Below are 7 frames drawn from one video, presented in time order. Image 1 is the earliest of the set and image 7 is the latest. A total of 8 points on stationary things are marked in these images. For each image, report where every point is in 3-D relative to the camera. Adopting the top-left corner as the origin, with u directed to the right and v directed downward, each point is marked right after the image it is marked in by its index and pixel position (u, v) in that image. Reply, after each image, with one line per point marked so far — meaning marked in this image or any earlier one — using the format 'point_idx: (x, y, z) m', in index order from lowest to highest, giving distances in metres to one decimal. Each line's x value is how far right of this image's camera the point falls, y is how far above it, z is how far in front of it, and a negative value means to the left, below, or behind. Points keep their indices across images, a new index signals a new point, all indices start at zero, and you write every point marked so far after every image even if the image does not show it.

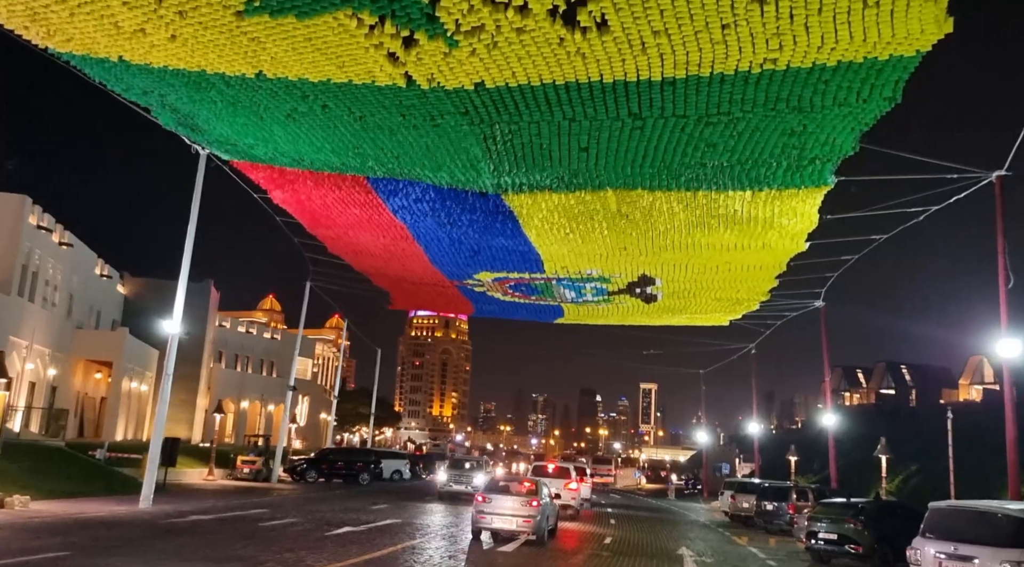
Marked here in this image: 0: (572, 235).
0: (+1.2, +1.0, +16.0) m
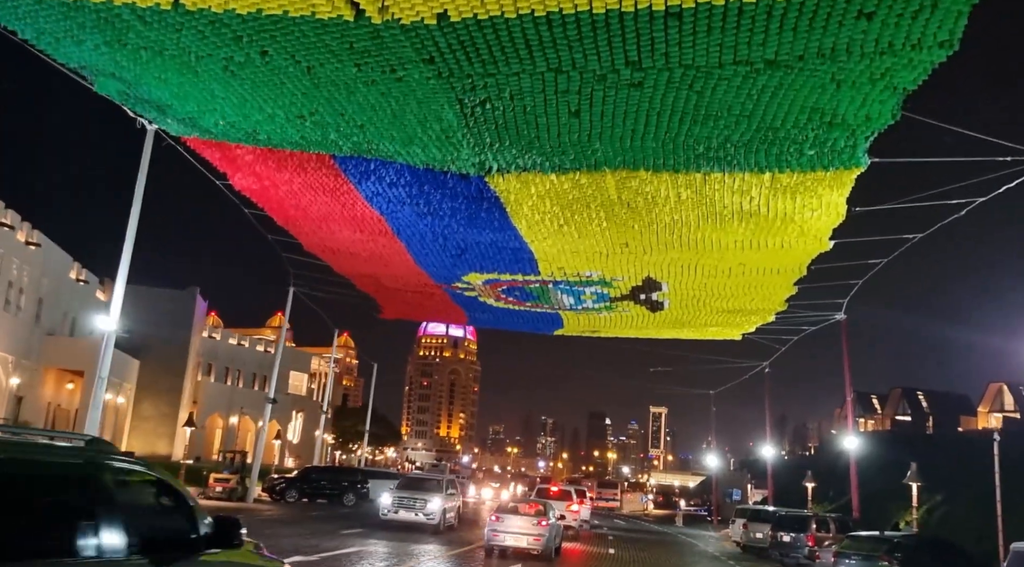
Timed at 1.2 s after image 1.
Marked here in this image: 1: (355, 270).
0: (+1.0, +1.0, +14.3) m
1: (-3.9, +0.3, +19.5) m
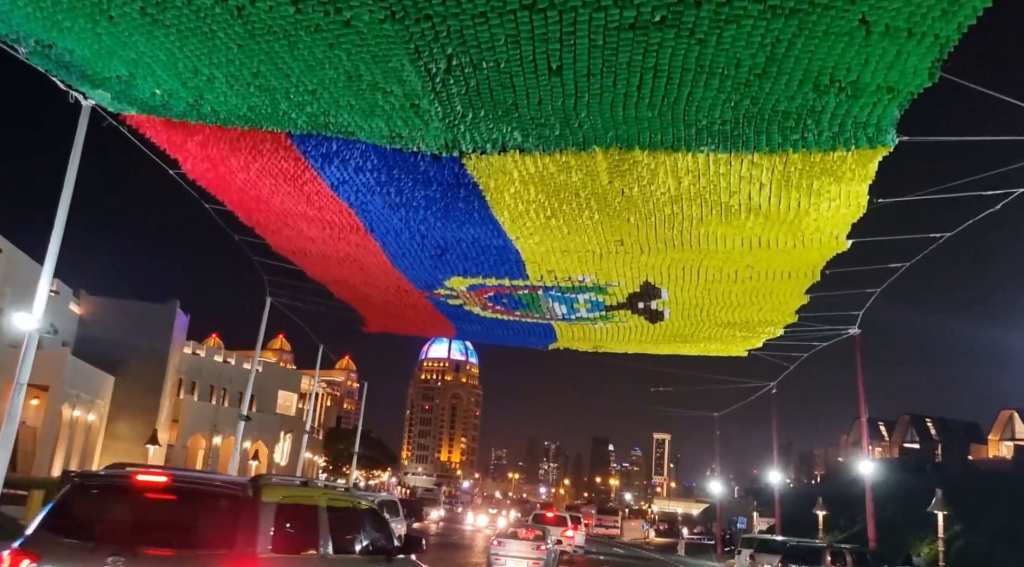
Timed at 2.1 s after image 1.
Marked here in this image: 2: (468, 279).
0: (+0.7, +1.0, +12.8) m
1: (-4.2, +0.2, +18.0) m
2: (-0.9, +0.1, +16.6) m
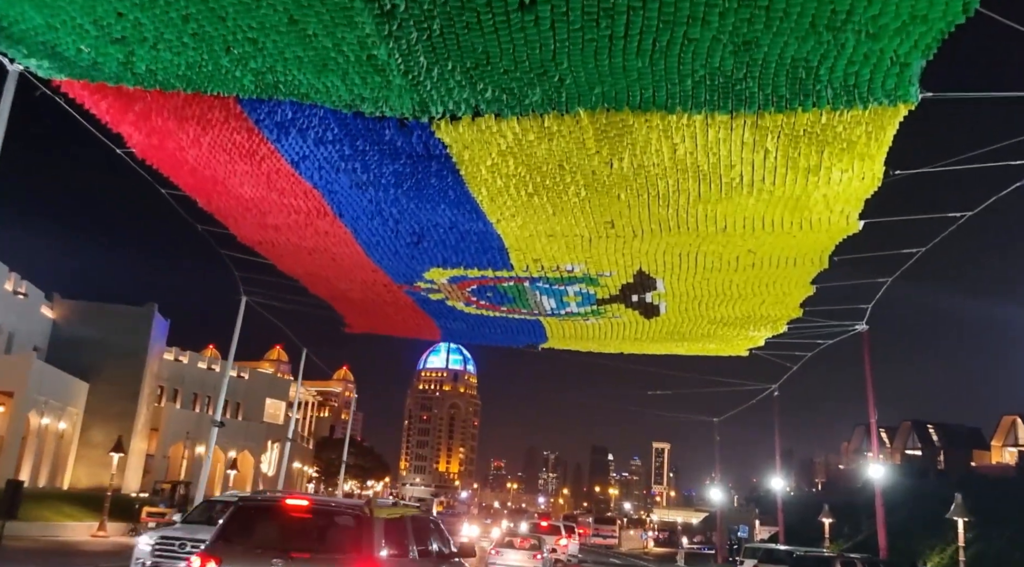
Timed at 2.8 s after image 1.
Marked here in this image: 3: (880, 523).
0: (+0.4, +1.2, +11.6) m
1: (-4.5, +0.3, +16.8) m
2: (-1.3, +0.3, +15.4) m
3: (+9.1, -5.9, +19.4) m
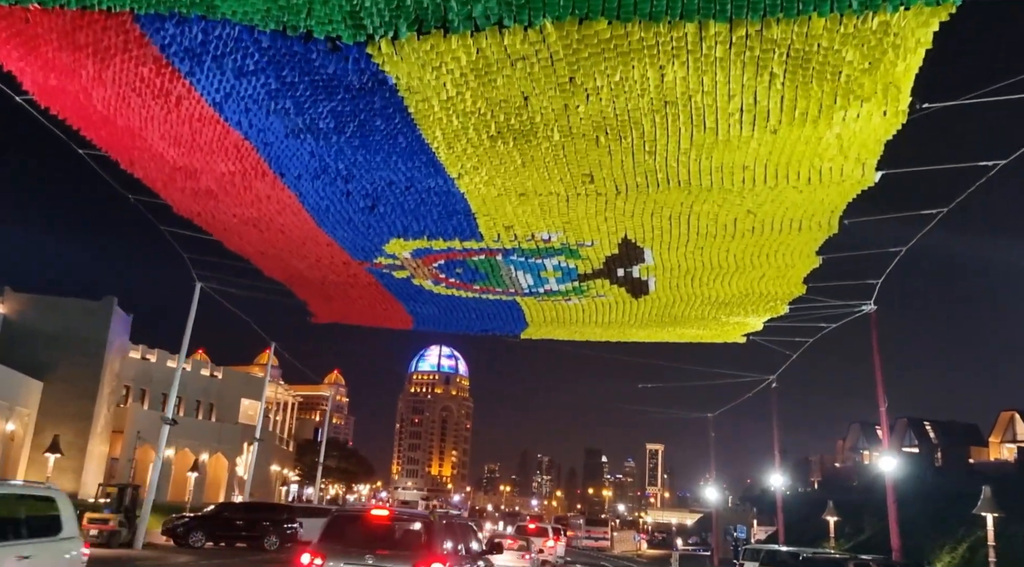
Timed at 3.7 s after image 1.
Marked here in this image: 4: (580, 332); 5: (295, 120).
0: (-0.1, +1.7, +10.0) m
1: (-5.0, +0.7, +15.1) m
2: (-1.8, +0.7, +13.7) m
3: (+8.6, -5.4, +17.7) m
4: (+1.7, -1.2, +19.5) m
5: (-2.7, +2.1, +9.9) m
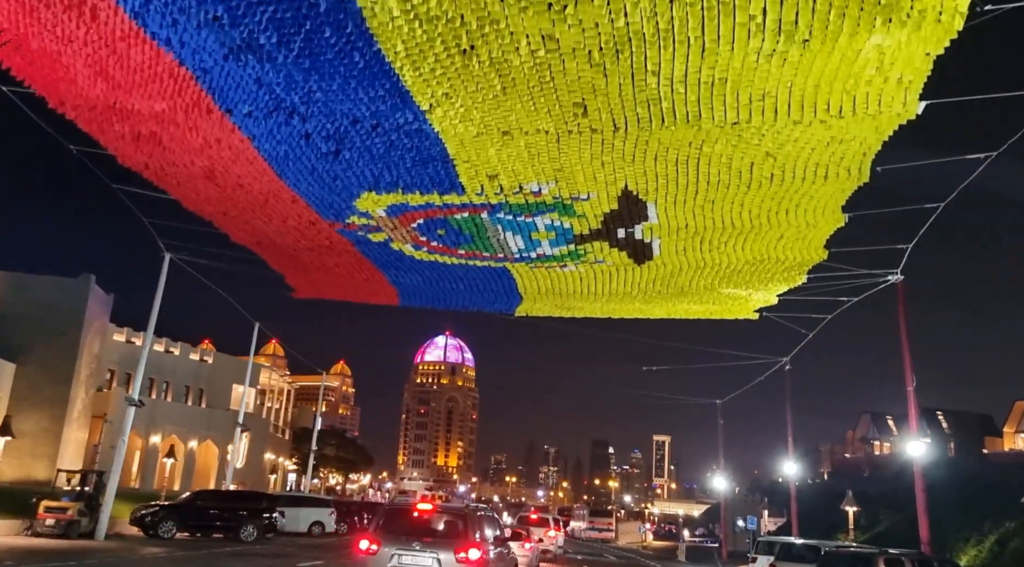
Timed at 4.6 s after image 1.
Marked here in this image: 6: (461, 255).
0: (-0.4, +2.3, +8.4) m
1: (-5.2, +1.4, +13.6) m
2: (-2.0, +1.4, +12.2) m
3: (+8.4, -4.7, +16.2) m
4: (+1.5, -0.5, +17.9) m
5: (-3.0, +2.7, +8.3) m
6: (-0.9, +0.5, +14.3) m
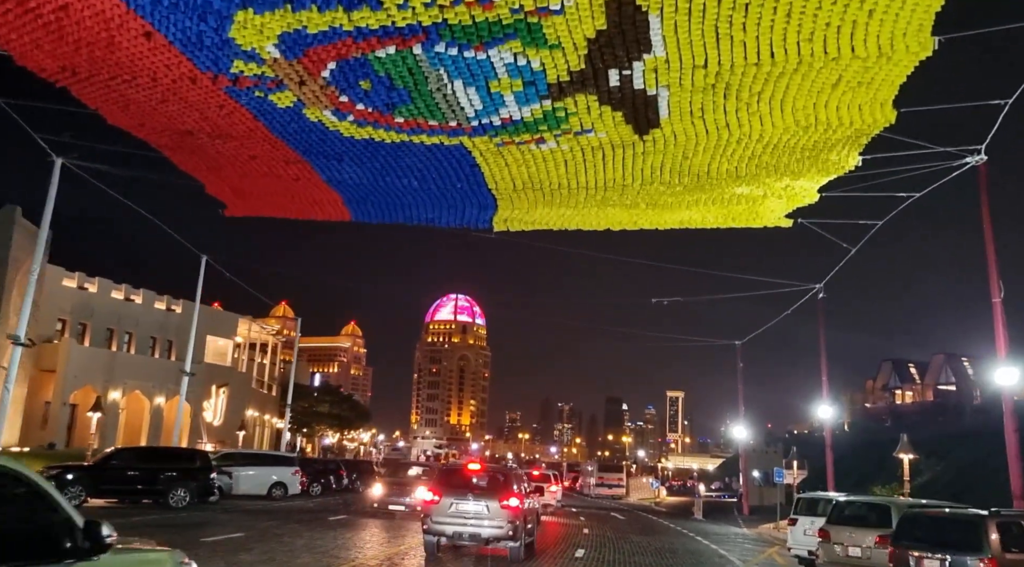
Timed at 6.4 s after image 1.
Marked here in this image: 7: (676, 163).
0: (-1.1, +3.6, +4.6) m
1: (-5.8, +2.9, +9.9) m
2: (-2.6, +2.8, +8.4) m
3: (+8.0, -2.8, +12.6) m
4: (+1.0, +1.3, +14.2) m
5: (-3.7, +3.9, +4.5) m
6: (-1.5, +2.1, +10.6) m
7: (+2.5, +1.8, +12.2) m
